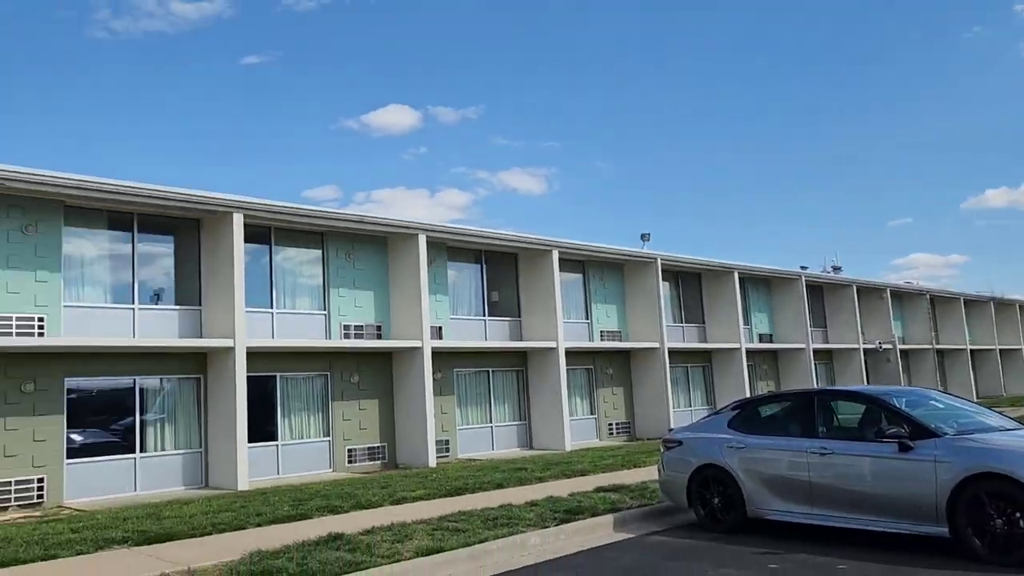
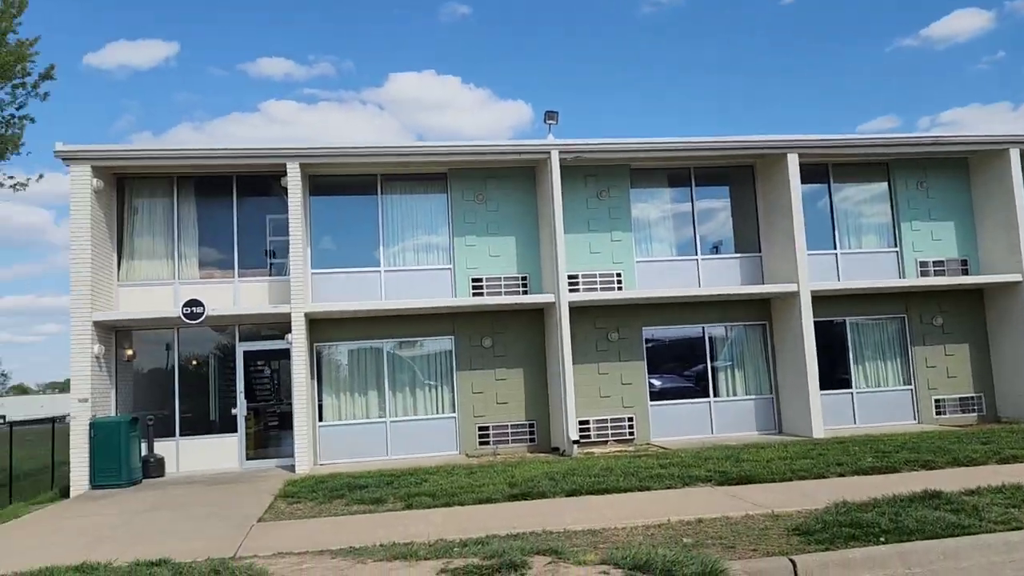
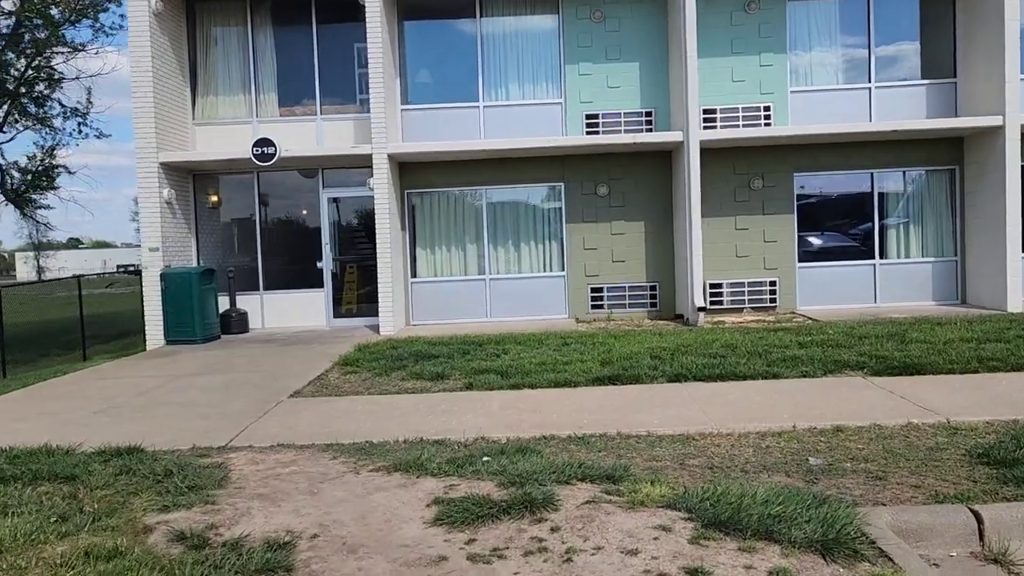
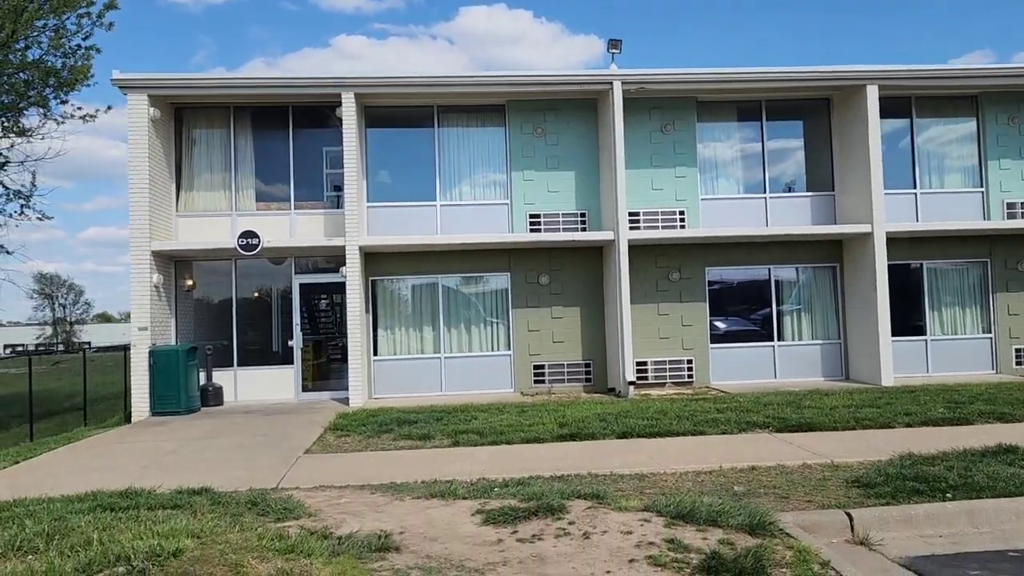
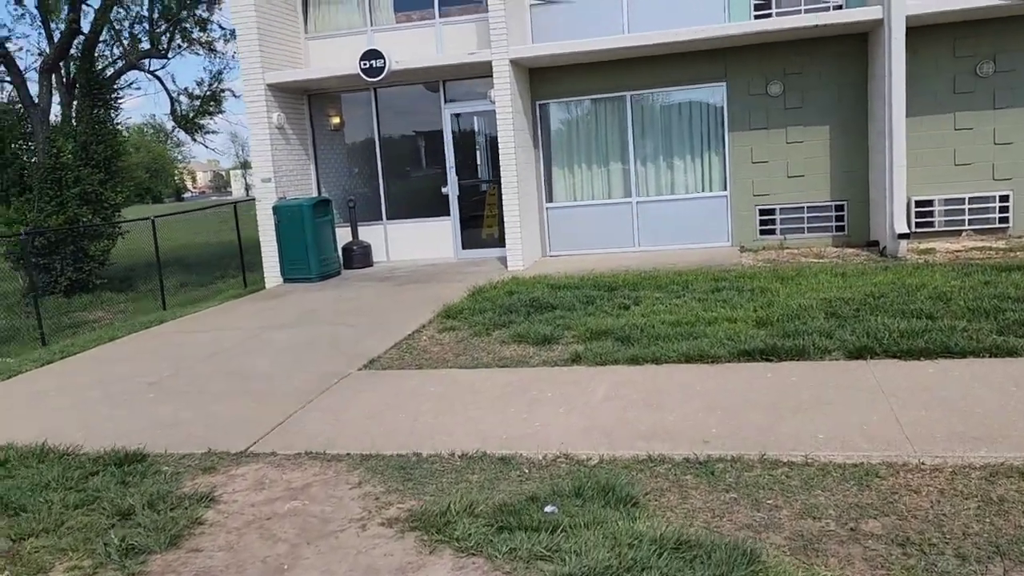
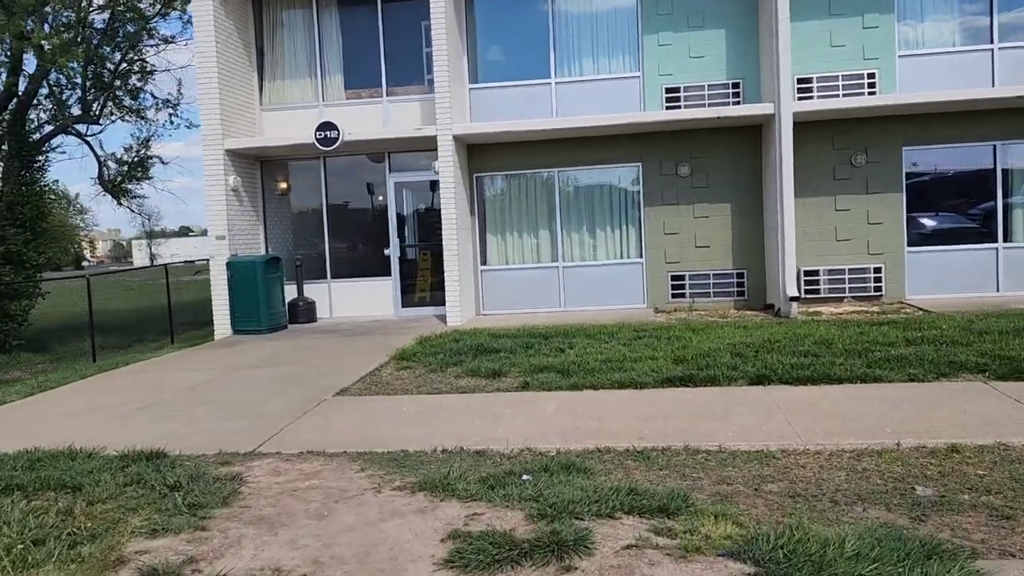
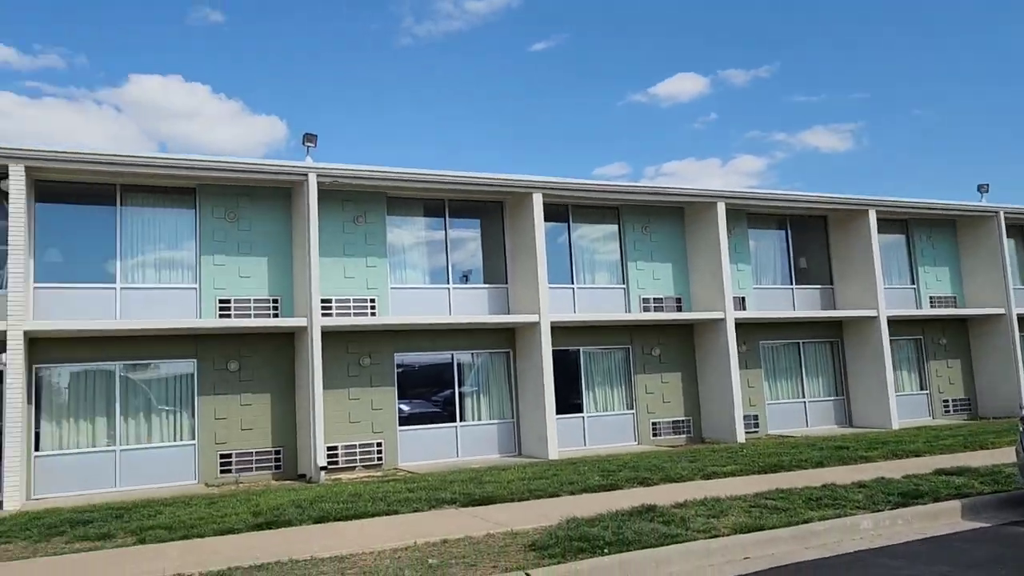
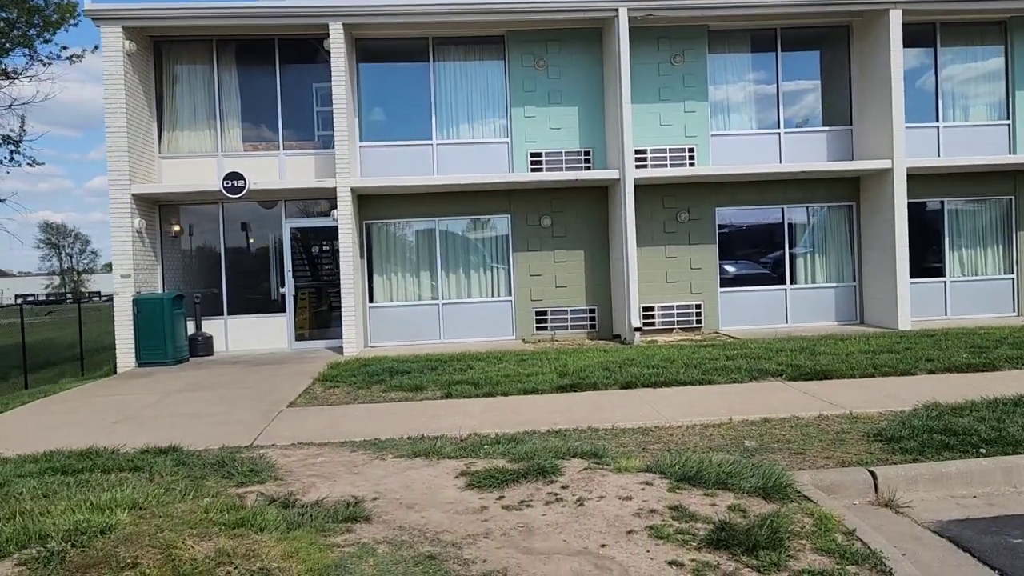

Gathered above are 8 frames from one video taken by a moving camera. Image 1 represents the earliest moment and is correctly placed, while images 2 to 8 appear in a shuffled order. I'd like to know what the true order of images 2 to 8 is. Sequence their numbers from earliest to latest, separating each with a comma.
7, 2, 4, 8, 3, 6, 5
